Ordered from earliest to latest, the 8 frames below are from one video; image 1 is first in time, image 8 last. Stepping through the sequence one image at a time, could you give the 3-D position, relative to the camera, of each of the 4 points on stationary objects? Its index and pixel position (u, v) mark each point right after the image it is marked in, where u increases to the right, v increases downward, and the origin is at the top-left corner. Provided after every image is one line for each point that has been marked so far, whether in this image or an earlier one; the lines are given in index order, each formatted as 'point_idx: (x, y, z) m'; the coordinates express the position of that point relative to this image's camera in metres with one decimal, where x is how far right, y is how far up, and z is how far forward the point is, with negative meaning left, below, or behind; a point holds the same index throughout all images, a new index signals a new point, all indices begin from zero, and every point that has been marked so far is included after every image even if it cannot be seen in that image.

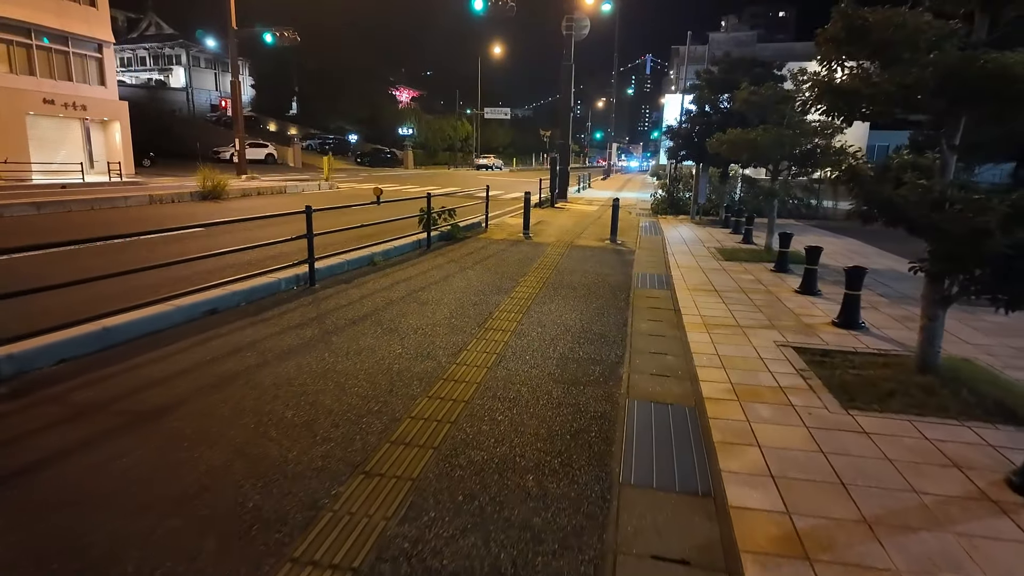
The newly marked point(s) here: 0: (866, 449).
0: (+2.3, -1.1, +3.9) m
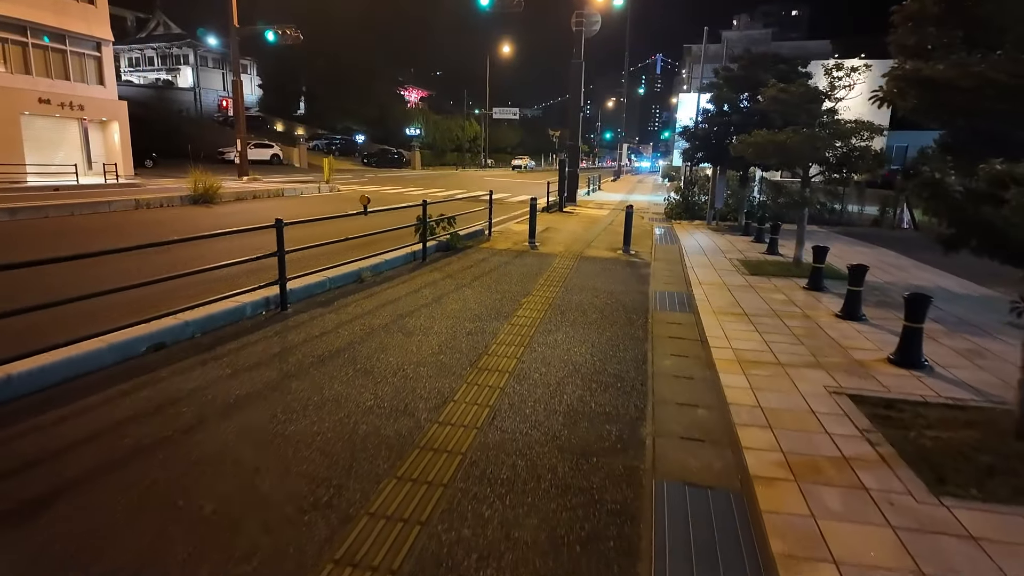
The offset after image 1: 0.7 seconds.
0: (+2.3, -1.4, +2.9) m
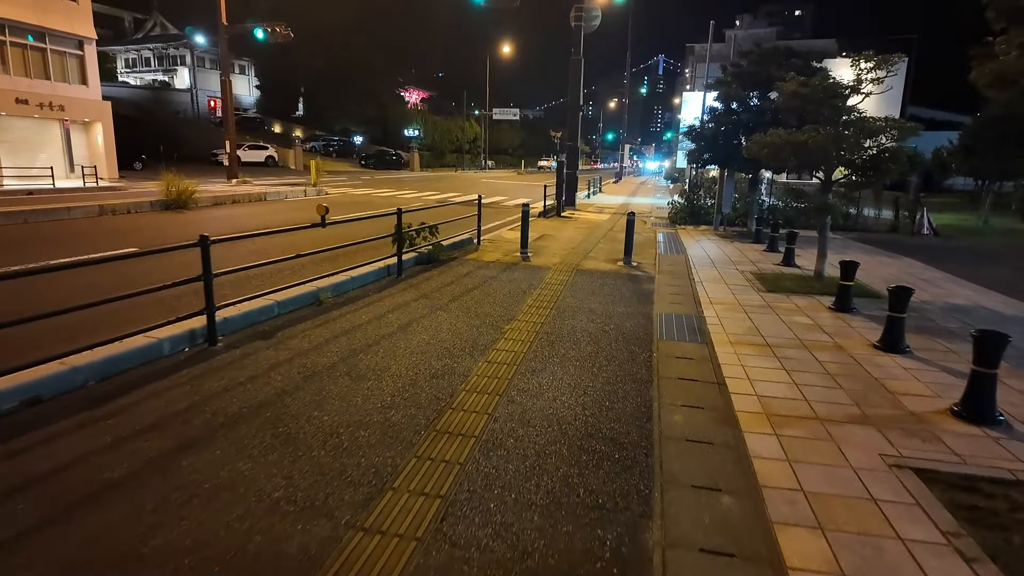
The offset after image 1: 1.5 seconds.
0: (+2.0, -1.6, +1.7) m
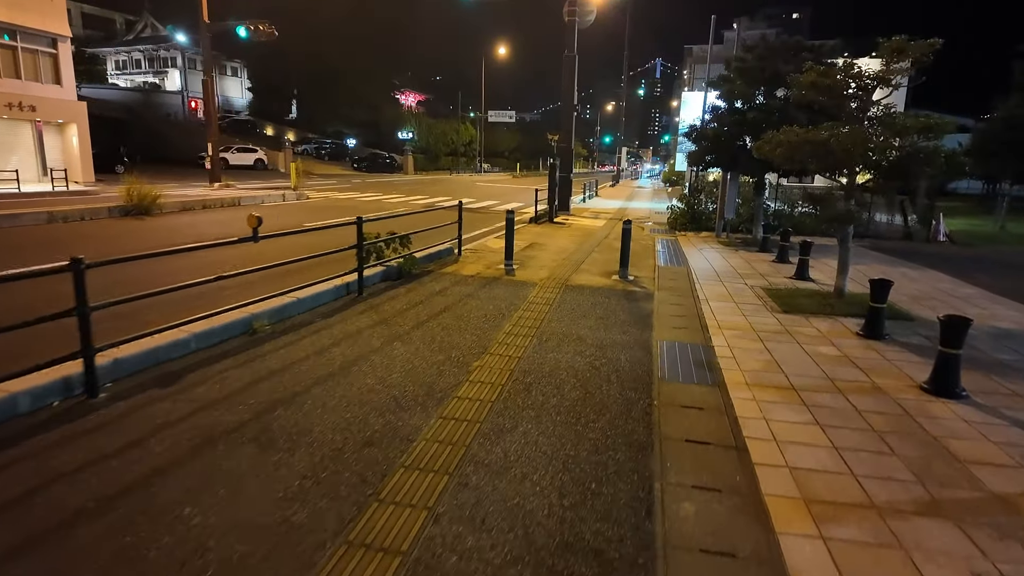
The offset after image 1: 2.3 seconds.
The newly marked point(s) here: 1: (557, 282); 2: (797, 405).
0: (+1.8, -1.9, +0.6) m
1: (+0.7, +0.1, +9.5) m
2: (+2.4, -0.9, +4.9) m
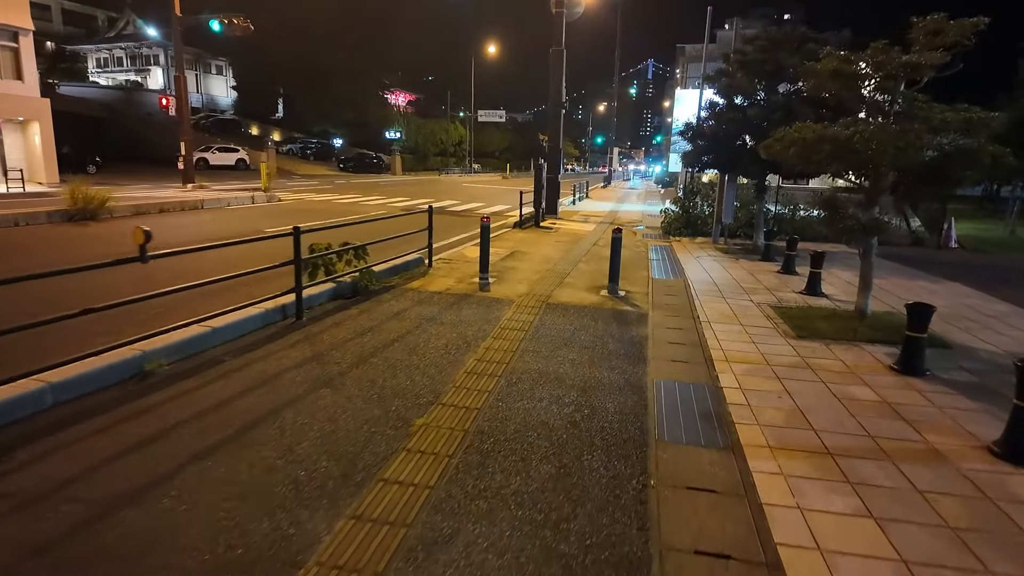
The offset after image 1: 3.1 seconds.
0: (+1.5, -2.1, -0.6) m
1: (+0.3, -0.2, +8.2) m
2: (+2.0, -1.2, +3.7) m
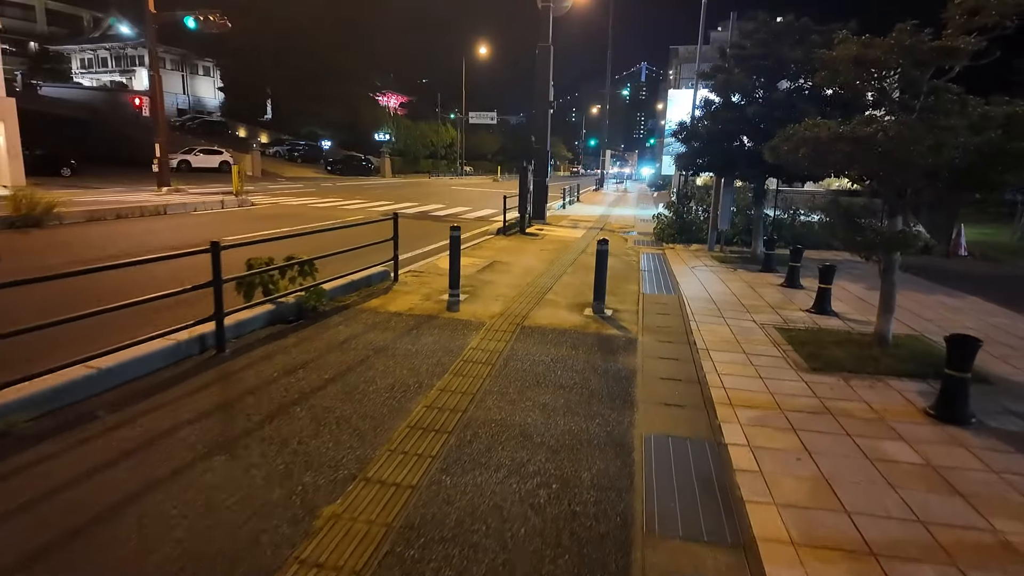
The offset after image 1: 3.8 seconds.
0: (+1.2, -2.3, -1.7) m
1: (0.0, -0.4, +7.2) m
2: (+1.7, -1.4, +2.7) m
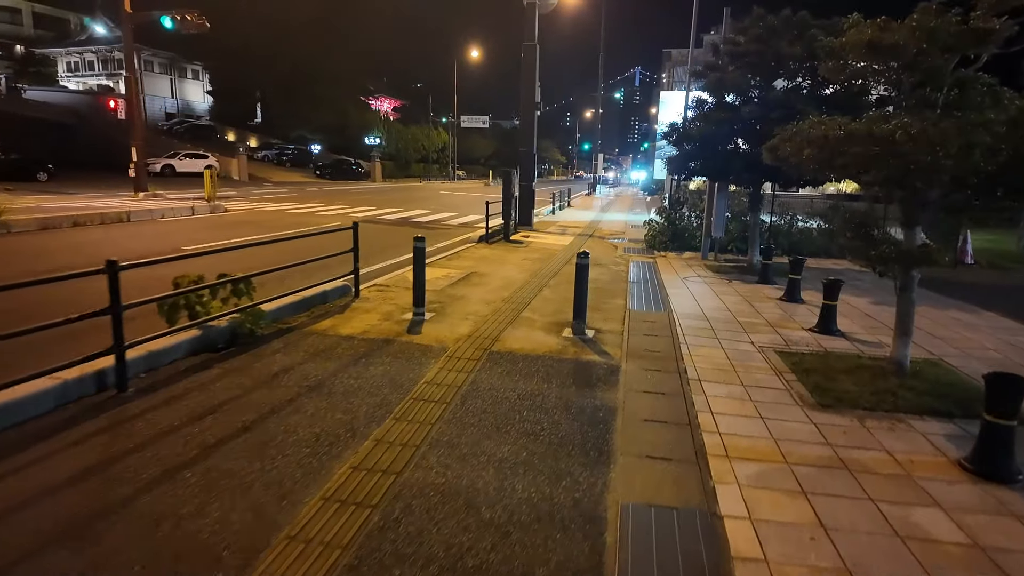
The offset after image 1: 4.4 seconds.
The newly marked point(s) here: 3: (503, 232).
0: (+1.0, -2.5, -2.5) m
1: (-0.4, -0.6, +6.4) m
2: (+1.4, -1.6, +1.9) m
3: (-0.2, +1.5, +16.2) m
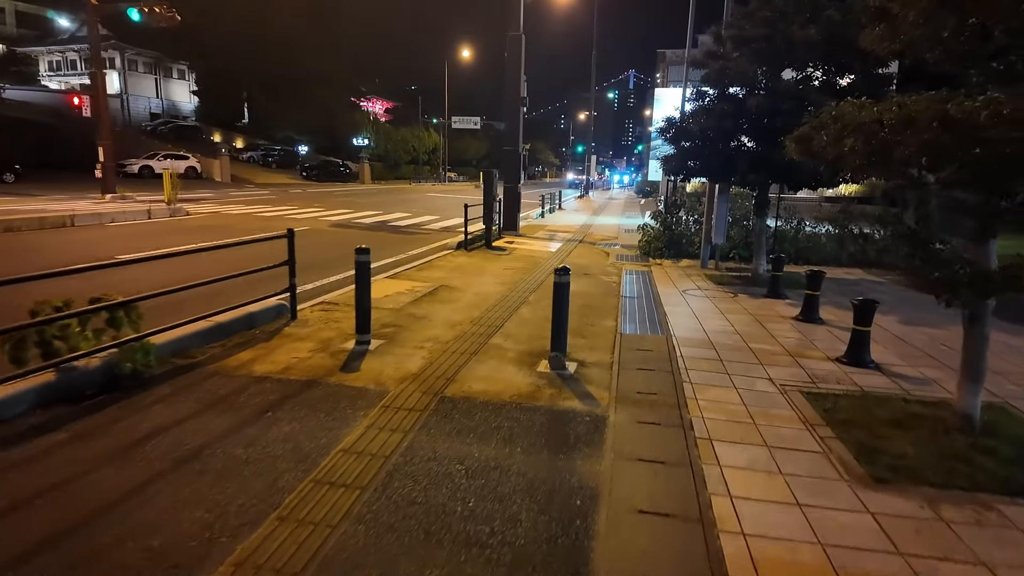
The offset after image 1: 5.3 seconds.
0: (+0.7, -2.7, -3.9) m
1: (-0.7, -0.8, +5.0) m
2: (+1.1, -1.8, +0.5) m
3: (-0.7, +1.2, +14.8) m
